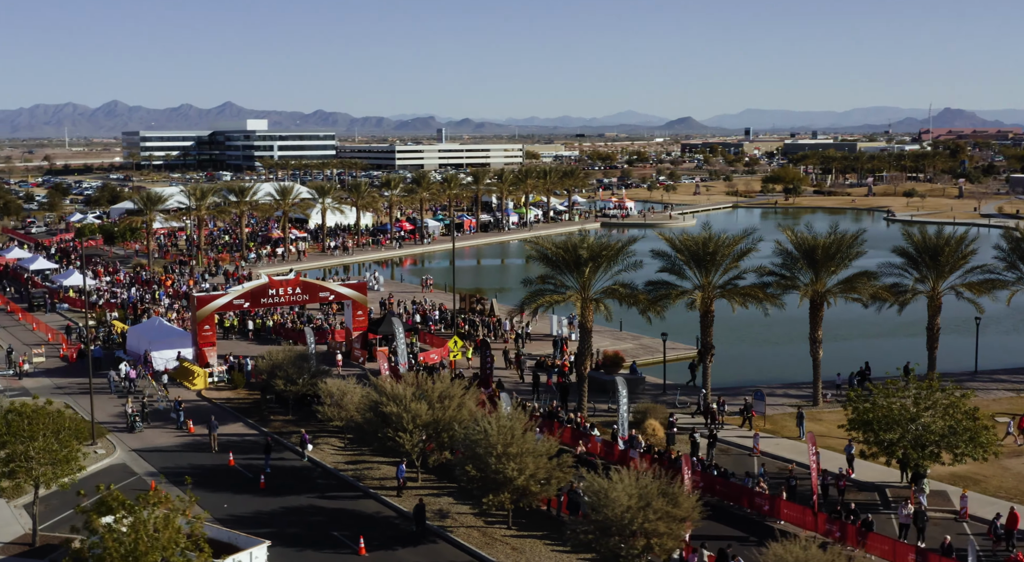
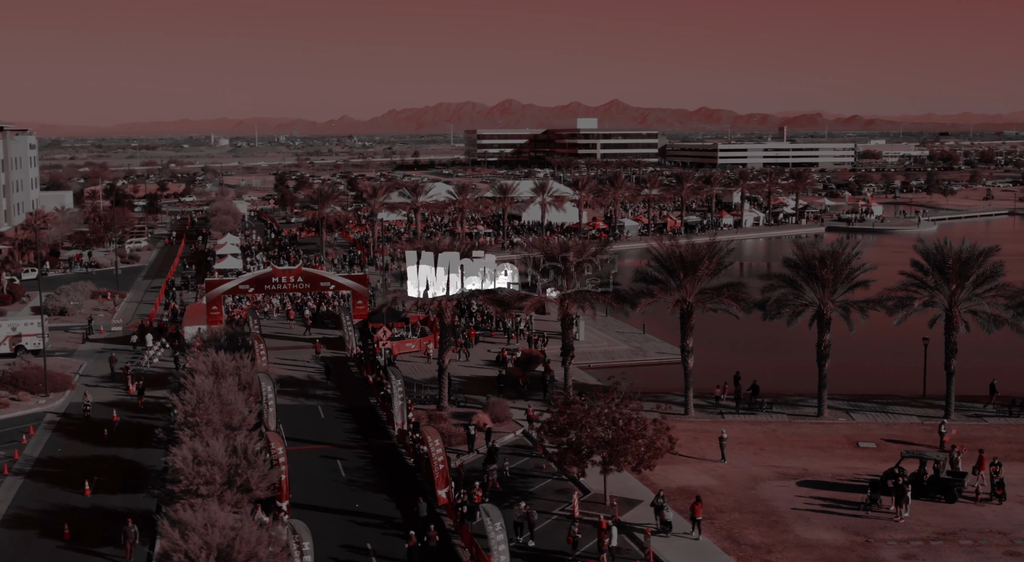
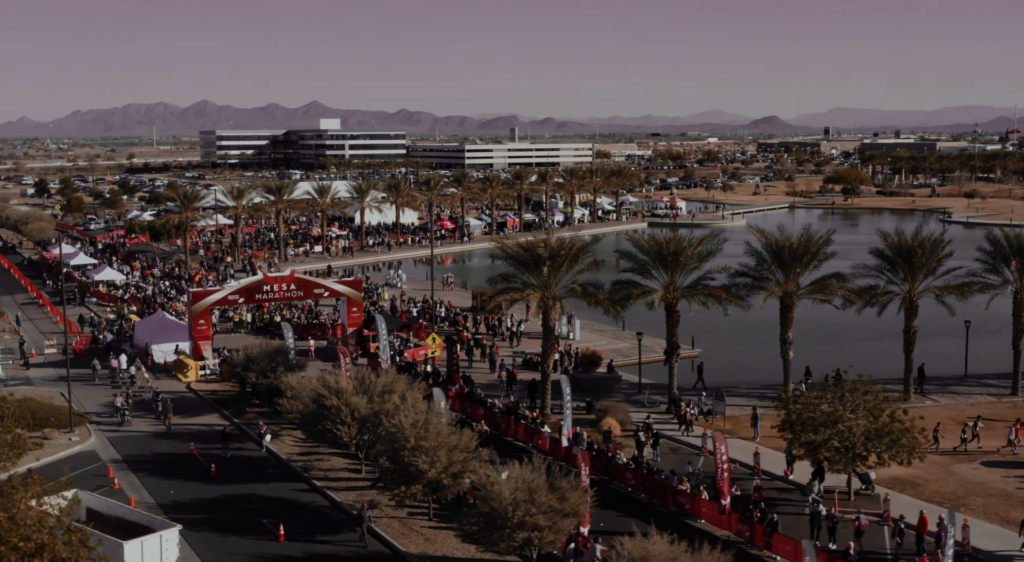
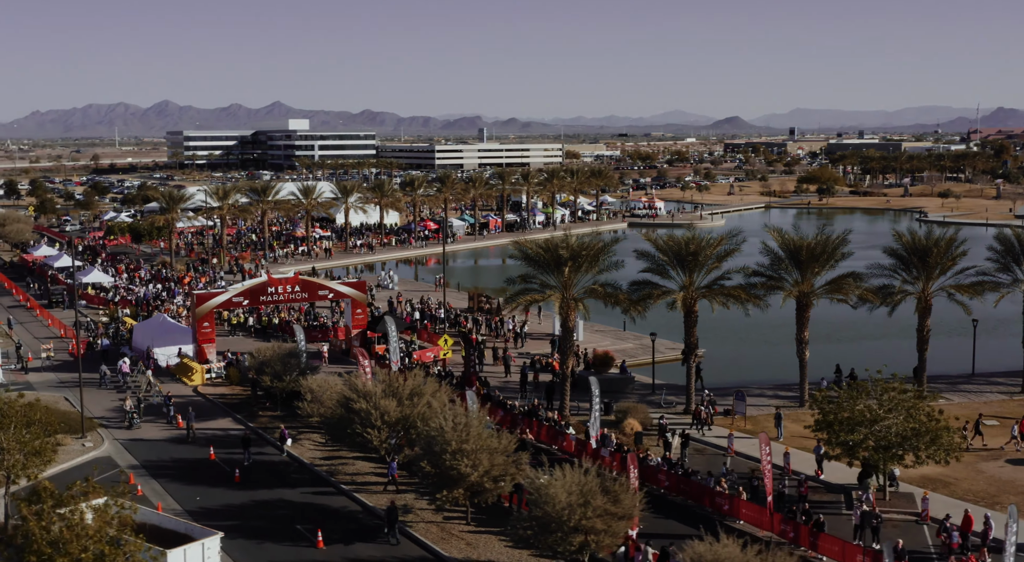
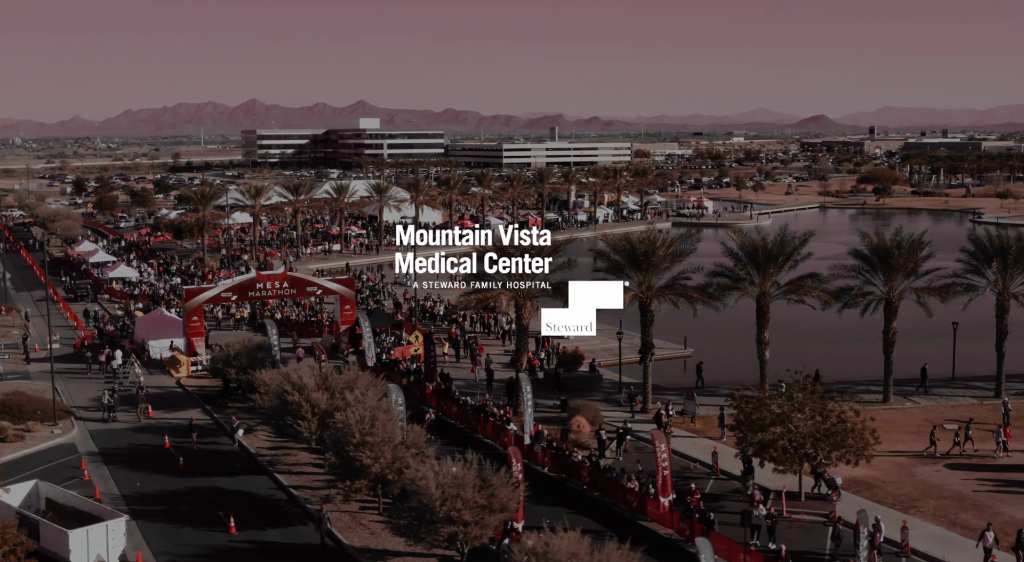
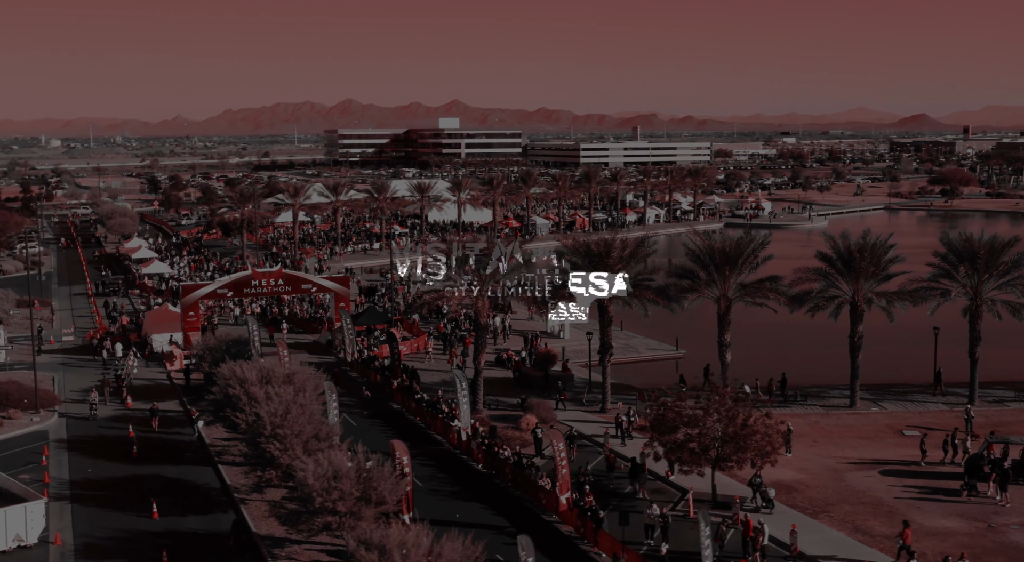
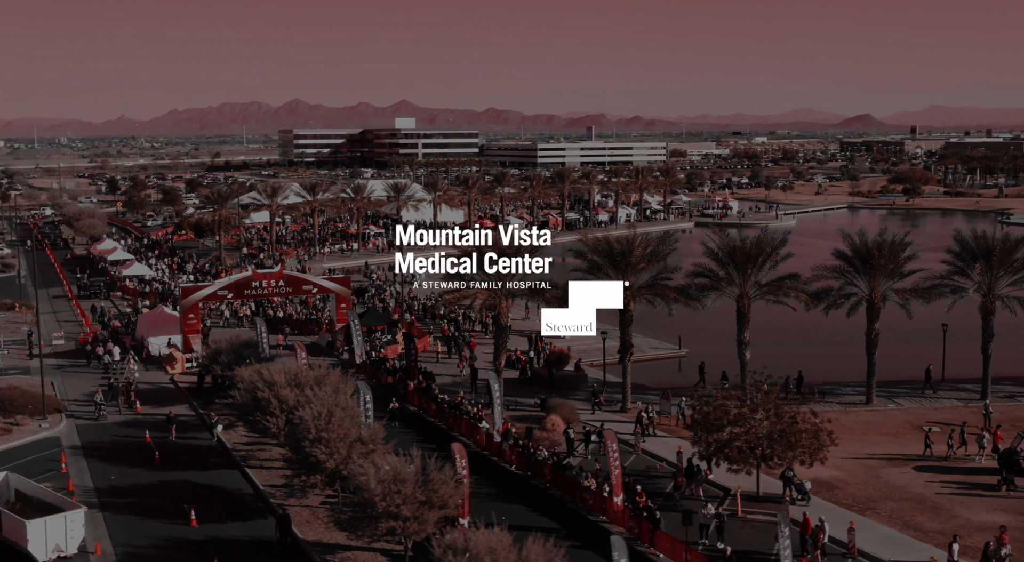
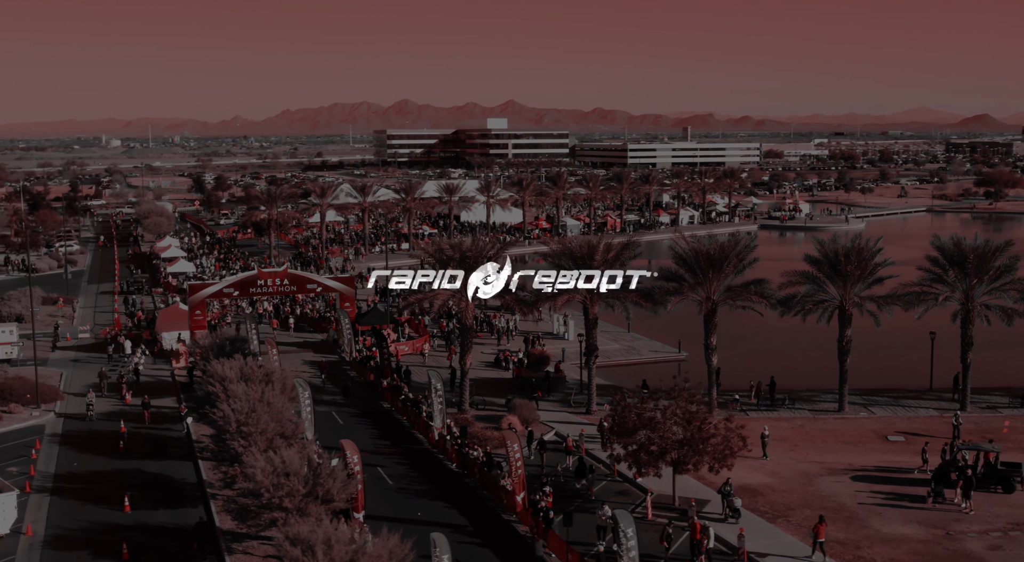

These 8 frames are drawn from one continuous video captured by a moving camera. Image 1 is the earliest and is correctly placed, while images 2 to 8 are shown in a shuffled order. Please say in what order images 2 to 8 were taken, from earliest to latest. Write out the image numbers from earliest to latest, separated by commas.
4, 3, 5, 7, 6, 8, 2
